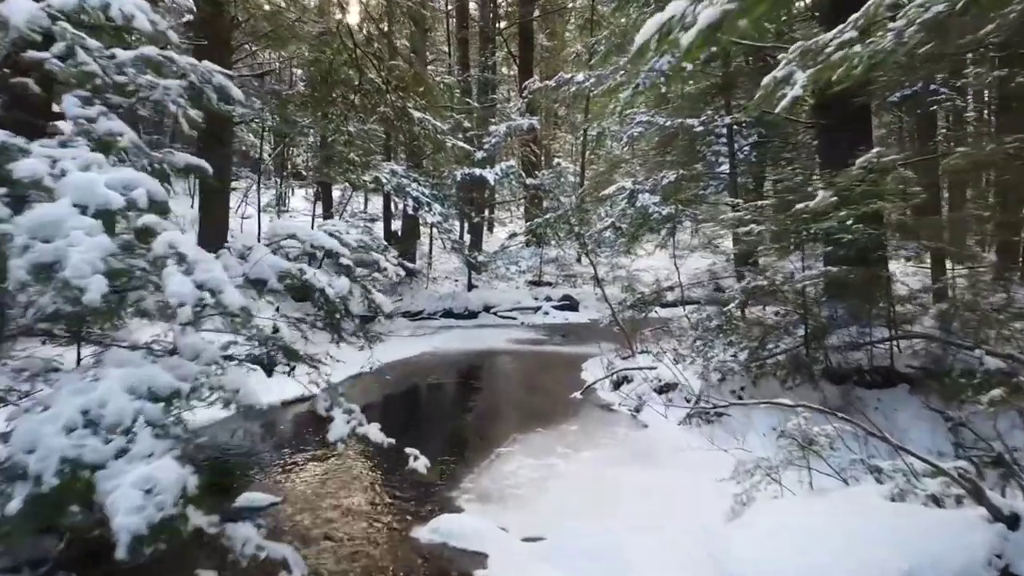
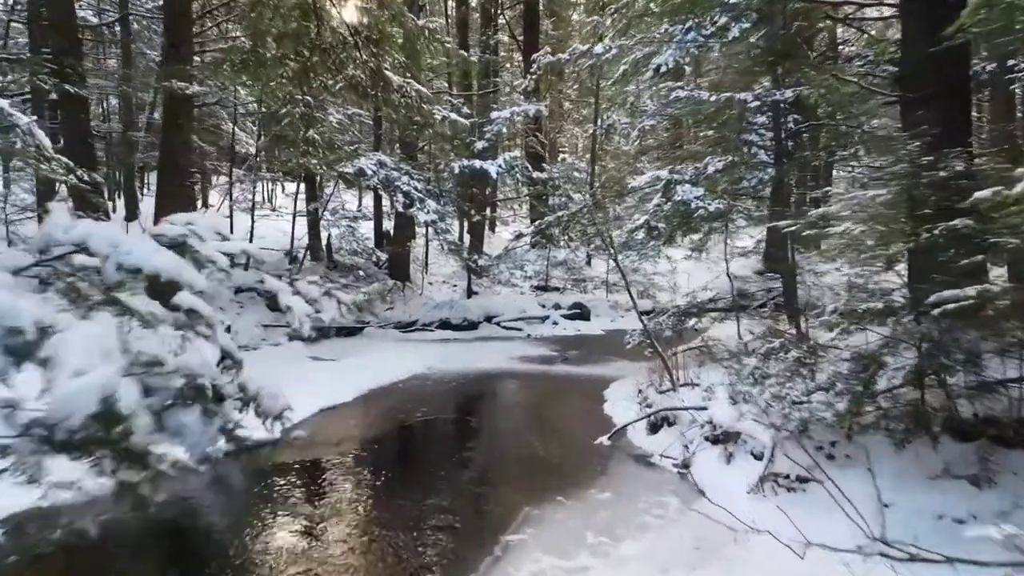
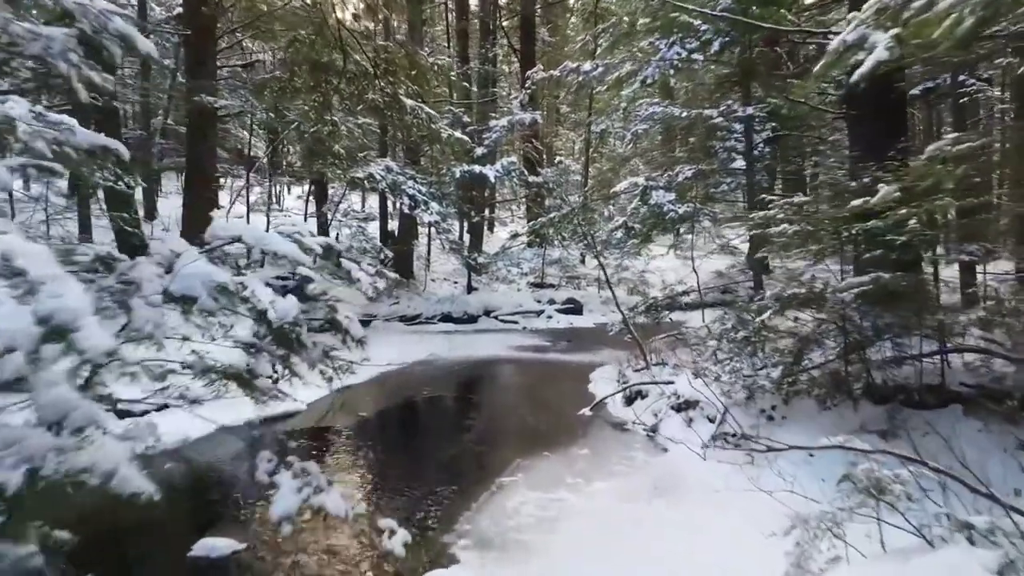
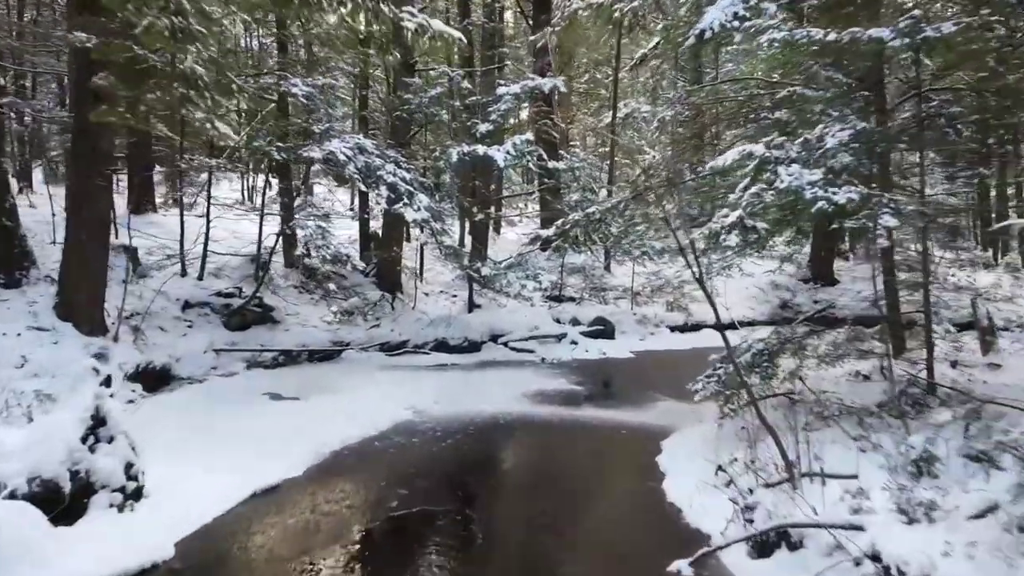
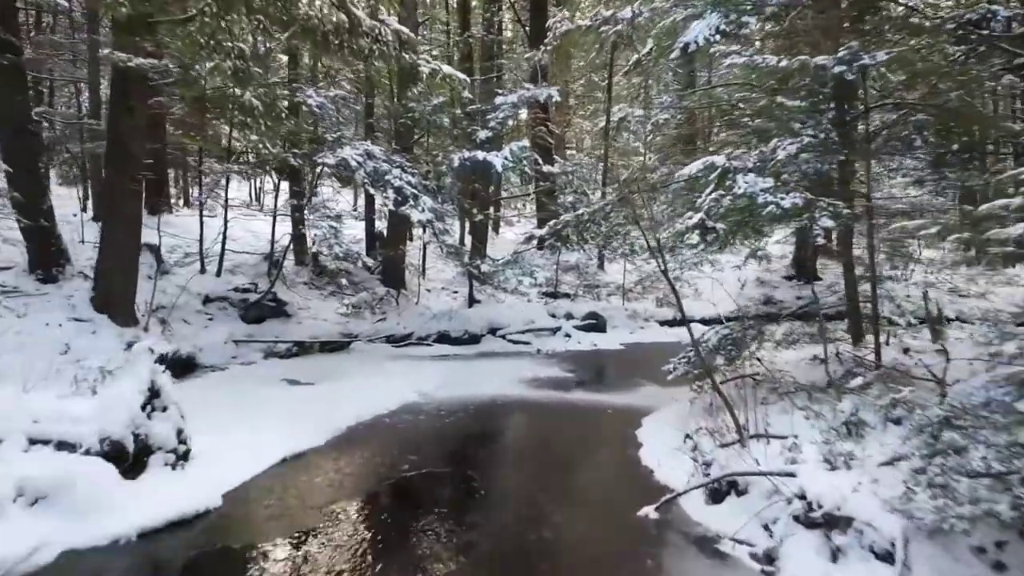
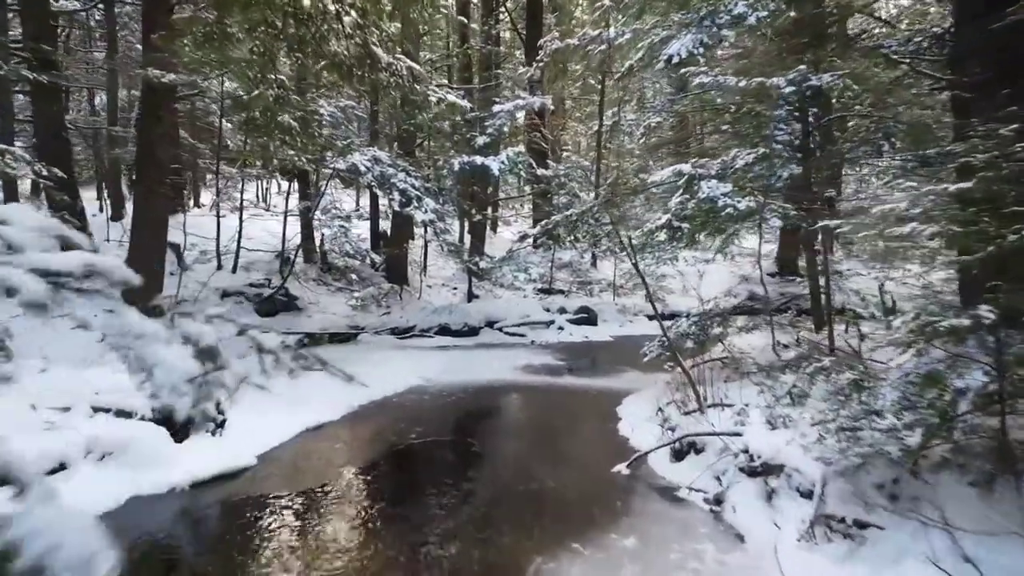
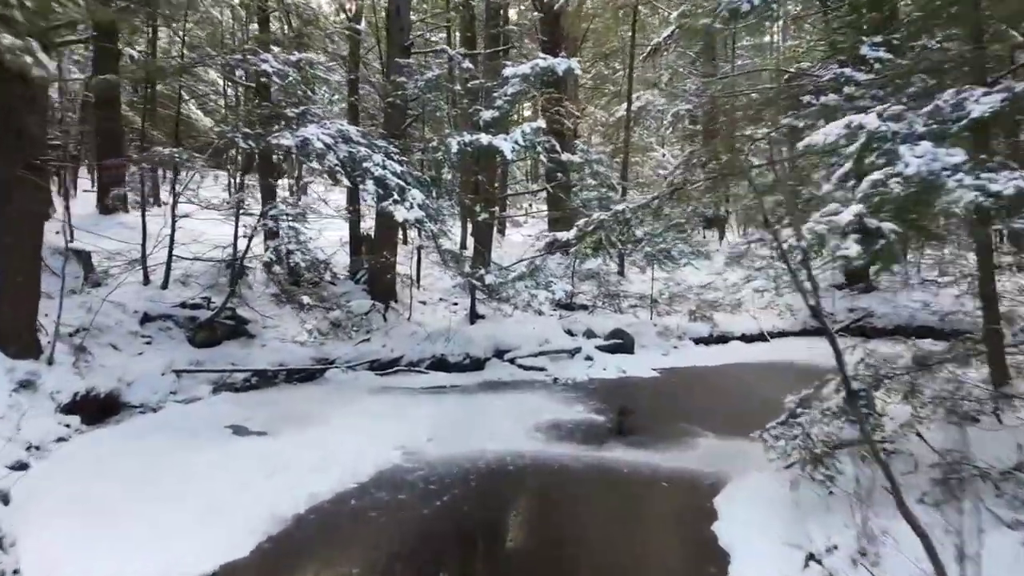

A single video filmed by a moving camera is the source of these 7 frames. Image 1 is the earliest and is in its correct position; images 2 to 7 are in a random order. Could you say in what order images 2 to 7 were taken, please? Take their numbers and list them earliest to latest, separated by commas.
3, 2, 6, 5, 4, 7
